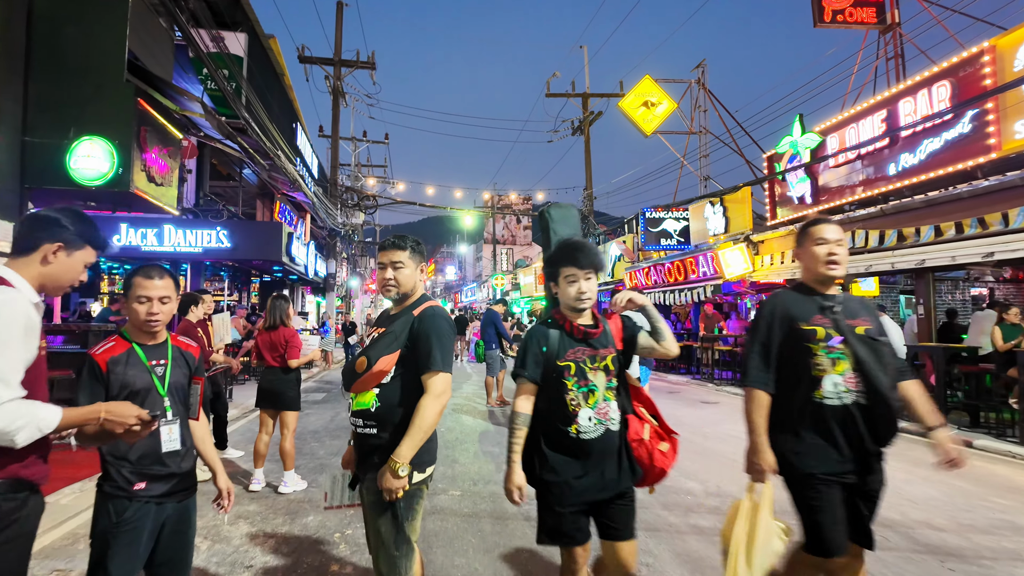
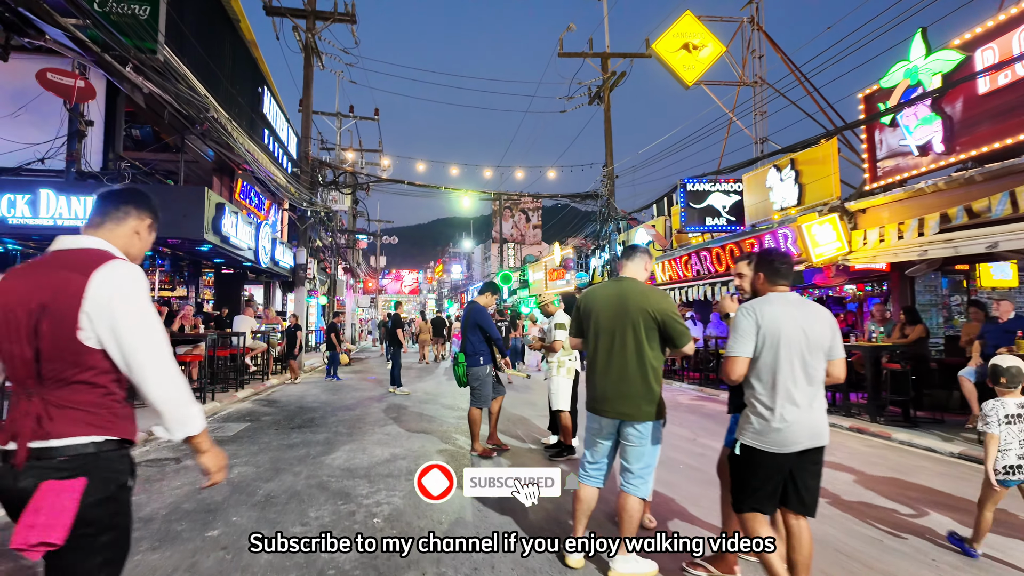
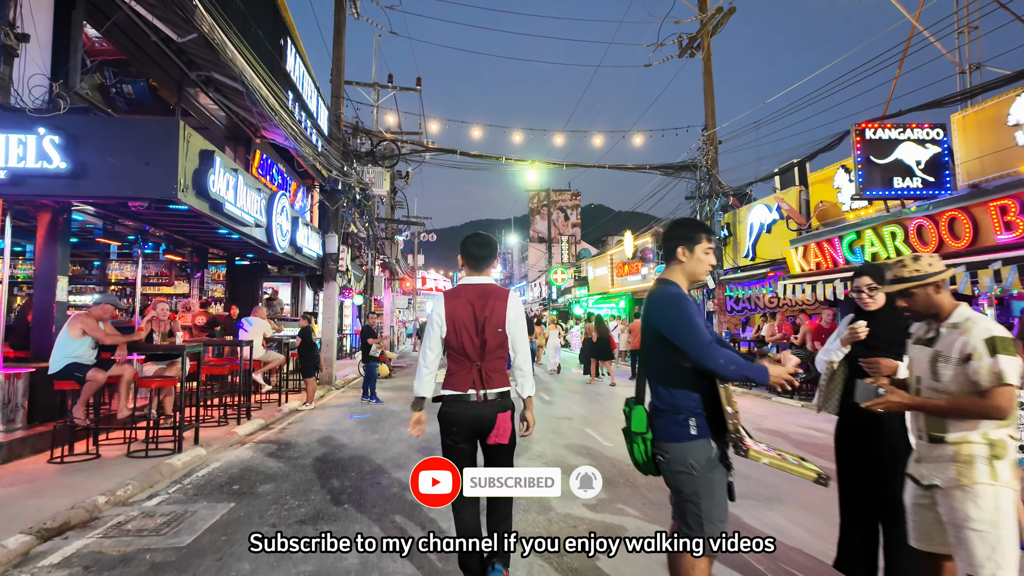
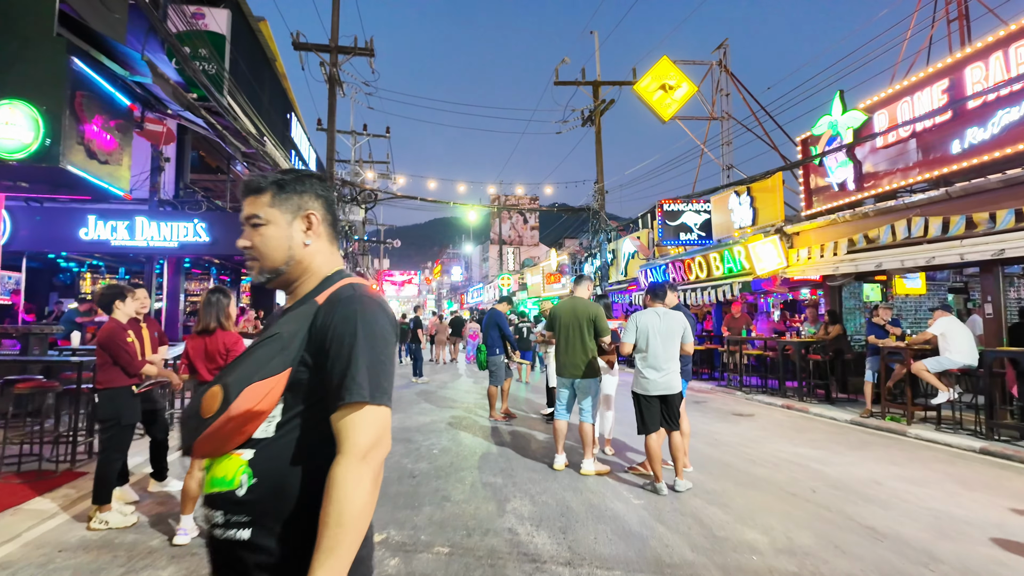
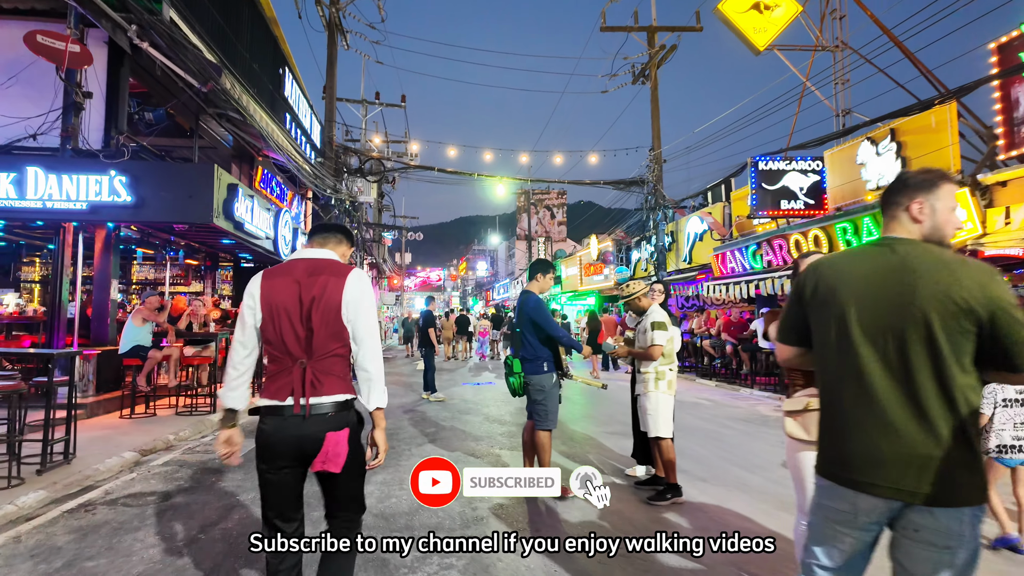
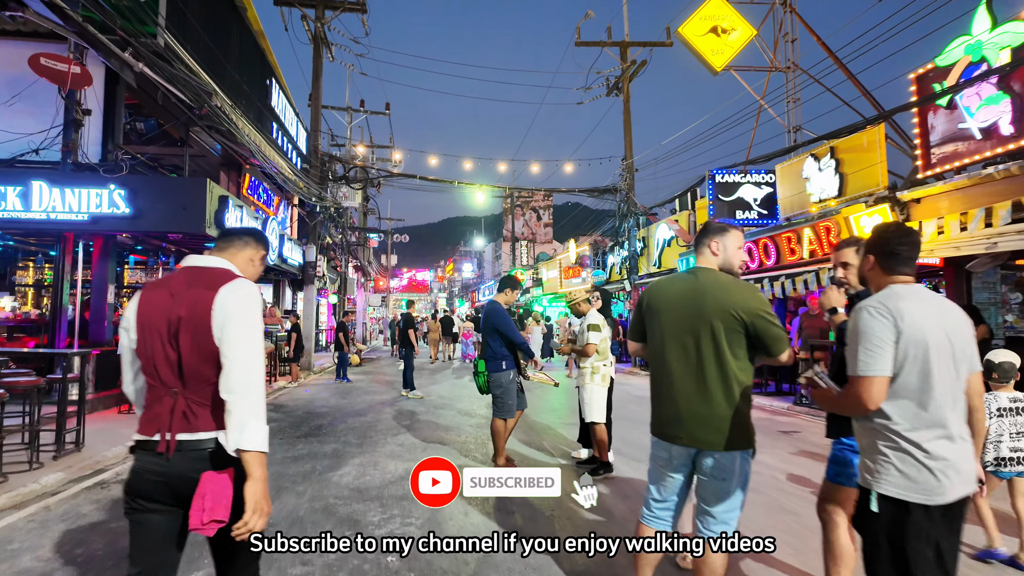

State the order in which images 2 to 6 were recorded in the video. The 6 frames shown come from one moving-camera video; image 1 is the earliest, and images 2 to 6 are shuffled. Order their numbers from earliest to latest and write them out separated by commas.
4, 2, 6, 5, 3
